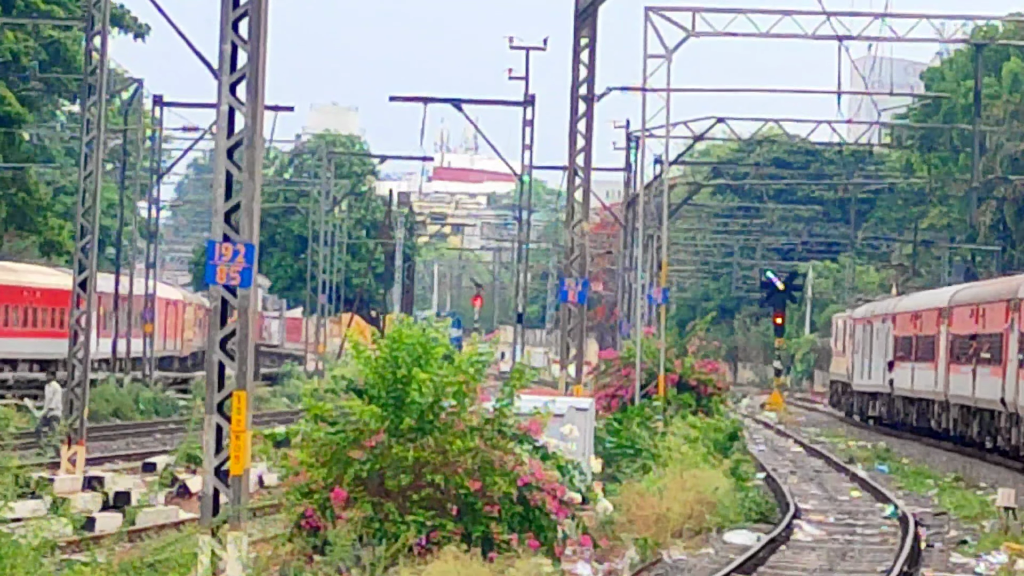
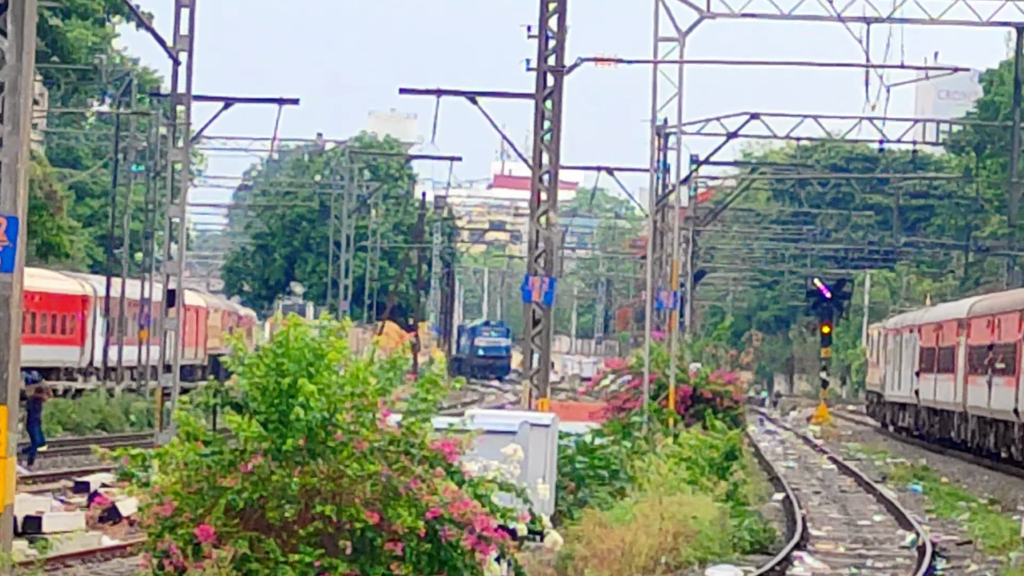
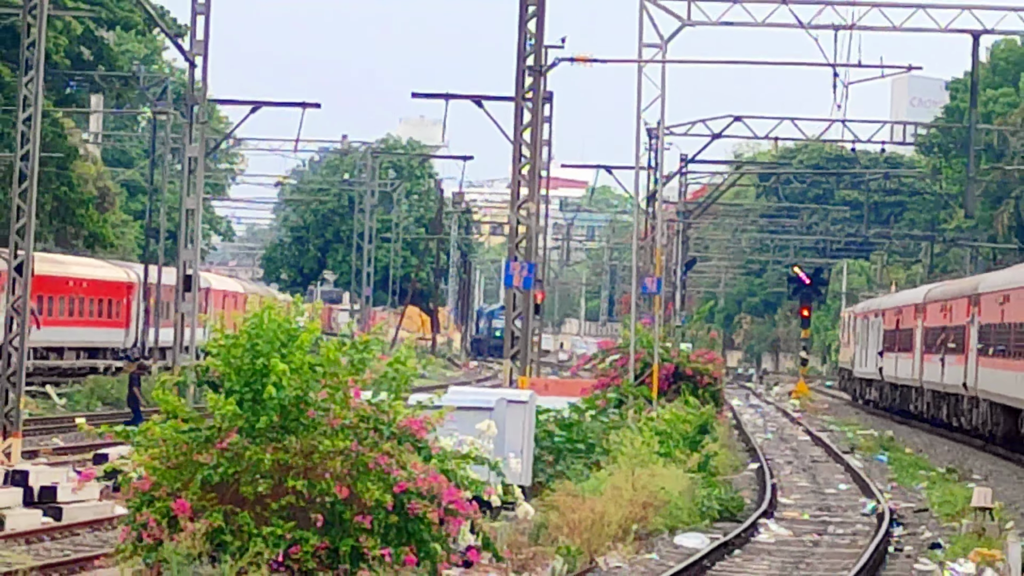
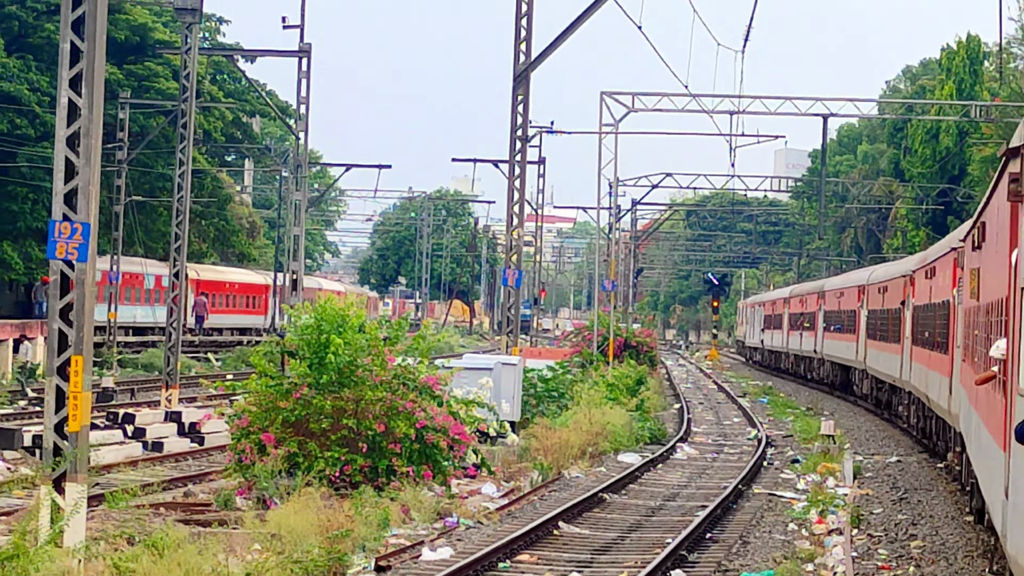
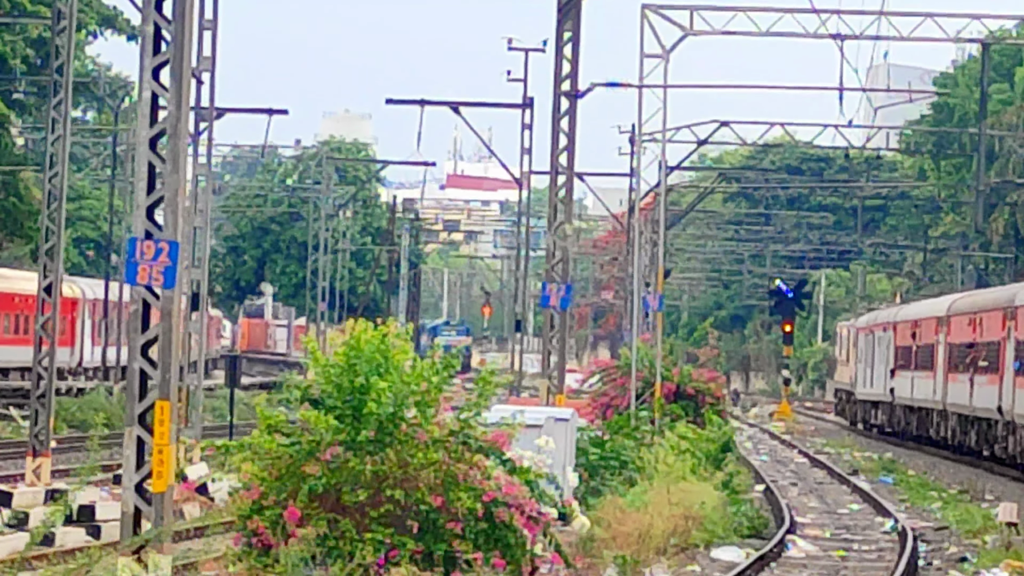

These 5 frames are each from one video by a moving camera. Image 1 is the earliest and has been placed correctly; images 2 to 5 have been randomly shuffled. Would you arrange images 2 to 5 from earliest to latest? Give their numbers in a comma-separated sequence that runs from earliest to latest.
5, 2, 3, 4
